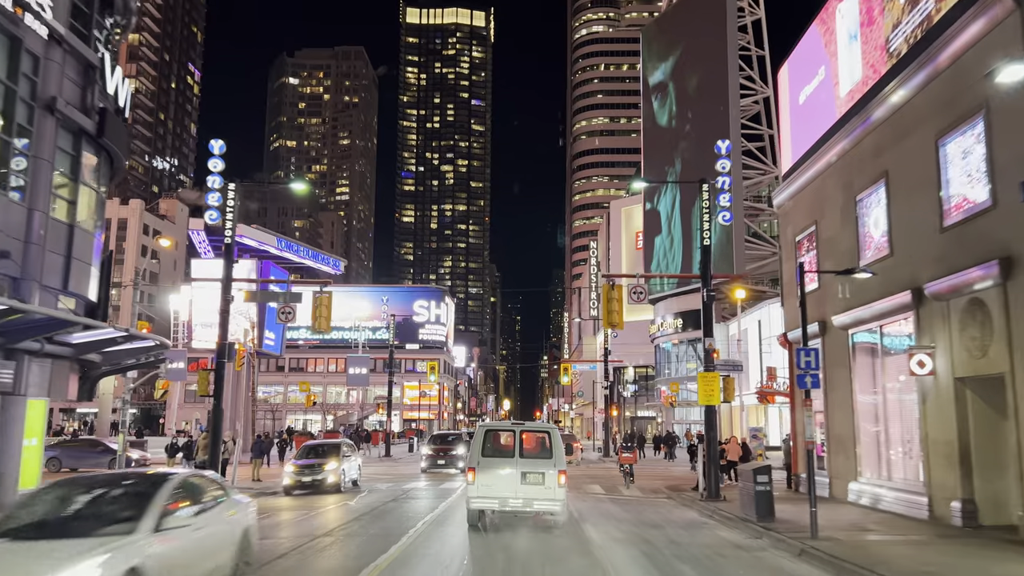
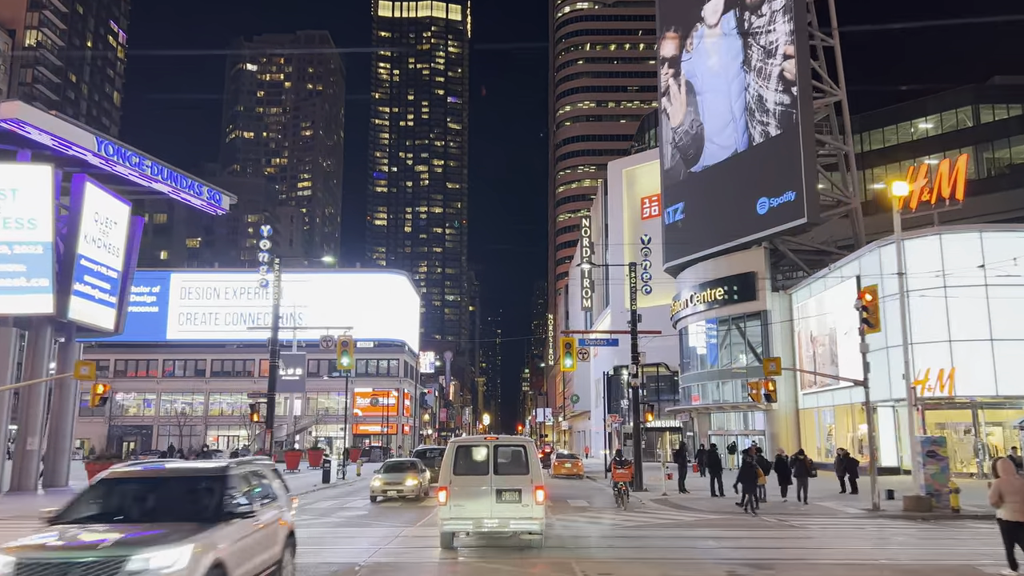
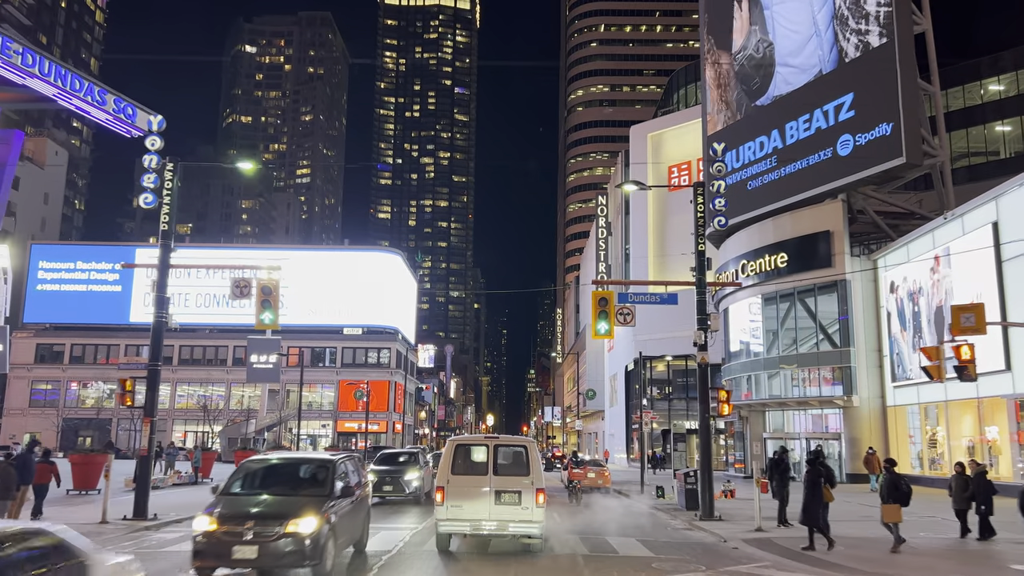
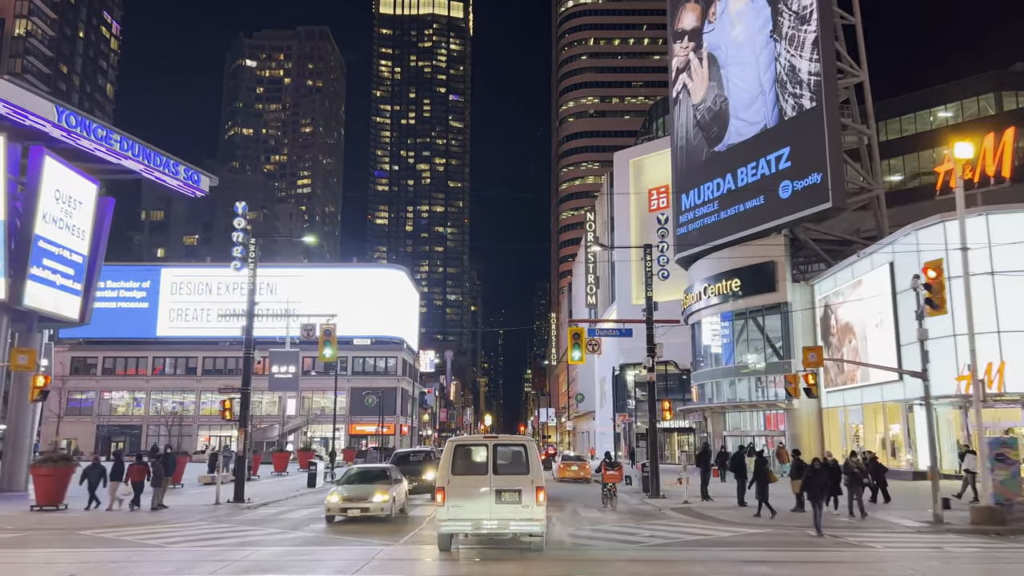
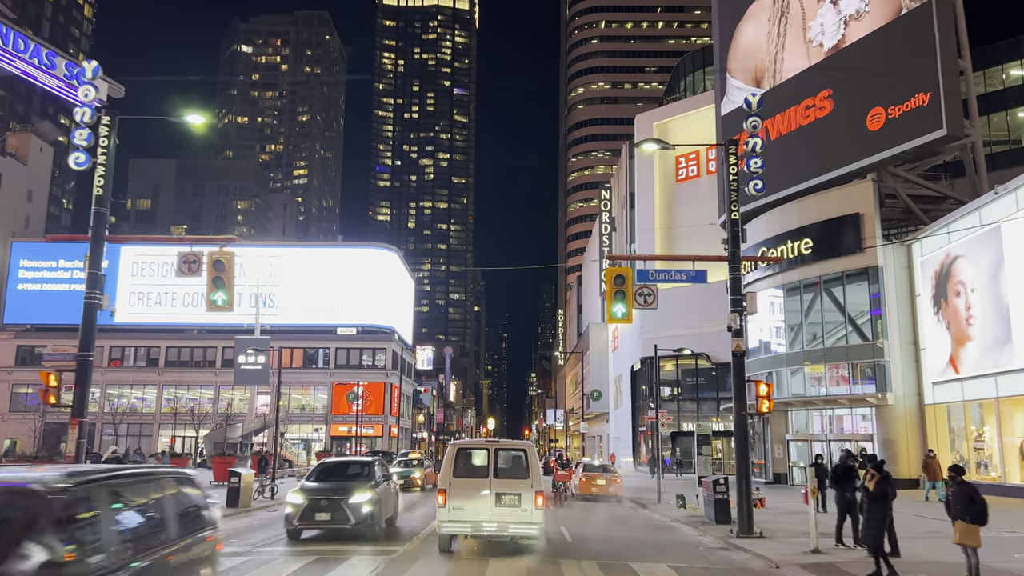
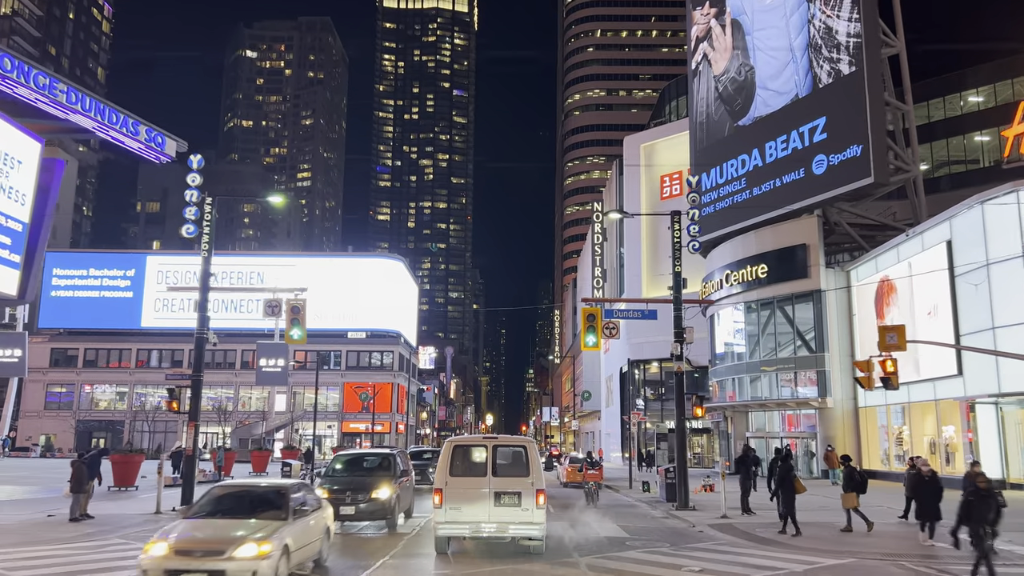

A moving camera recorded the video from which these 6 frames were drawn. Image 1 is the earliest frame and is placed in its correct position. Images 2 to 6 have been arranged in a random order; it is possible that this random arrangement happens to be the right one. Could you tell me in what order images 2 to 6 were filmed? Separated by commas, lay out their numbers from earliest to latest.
2, 4, 6, 3, 5
